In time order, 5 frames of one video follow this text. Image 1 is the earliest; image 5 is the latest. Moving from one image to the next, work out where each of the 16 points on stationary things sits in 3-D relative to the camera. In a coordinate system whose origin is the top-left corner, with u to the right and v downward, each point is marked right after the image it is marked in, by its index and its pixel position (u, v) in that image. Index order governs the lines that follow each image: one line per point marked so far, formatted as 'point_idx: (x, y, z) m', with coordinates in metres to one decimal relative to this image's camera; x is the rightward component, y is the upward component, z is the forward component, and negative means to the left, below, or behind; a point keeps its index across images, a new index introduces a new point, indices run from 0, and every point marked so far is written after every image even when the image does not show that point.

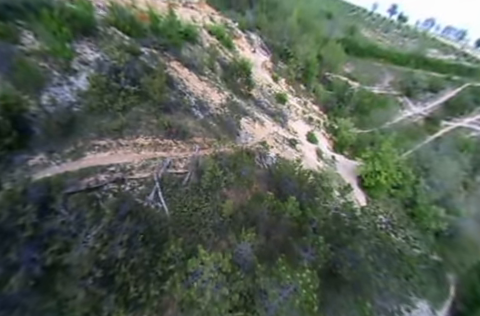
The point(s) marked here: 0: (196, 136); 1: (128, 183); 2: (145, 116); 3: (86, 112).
0: (-2.0, +1.1, +11.6) m
1: (-3.9, -0.9, +8.9) m
2: (-3.8, +1.8, +10.4) m
3: (-5.4, +1.6, +9.0) m
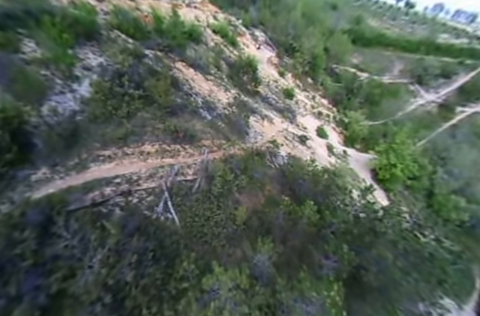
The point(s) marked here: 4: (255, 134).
0: (-1.6, +0.9, +11.1) m
1: (-3.5, -1.2, +8.5) m
2: (-3.5, +1.5, +9.9) m
3: (-5.1, +1.2, +8.6) m
4: (+0.9, +1.5, +14.0) m
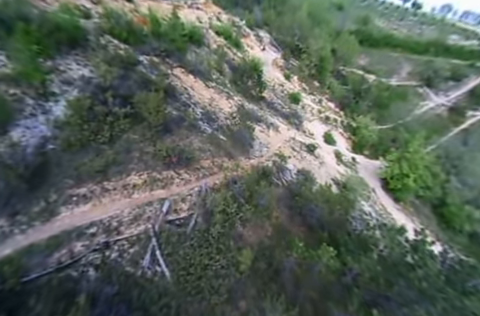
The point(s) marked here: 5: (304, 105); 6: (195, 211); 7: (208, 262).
0: (-1.4, -0.1, +9.6) m
1: (-3.3, -2.2, +7.0) m
2: (-3.3, +0.5, +8.4) m
3: (-5.0, +0.2, +7.2) m
4: (+1.1, +0.5, +12.4) m
5: (+4.8, +3.8, +18.8) m
6: (-1.4, -1.7, +8.2) m
7: (-0.9, -3.0, +7.4) m
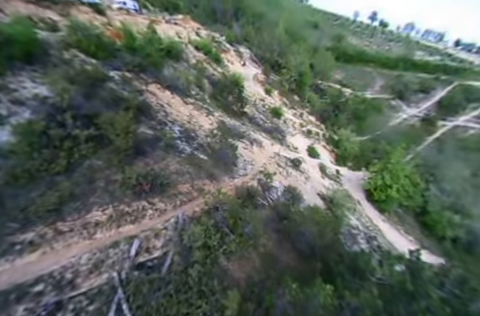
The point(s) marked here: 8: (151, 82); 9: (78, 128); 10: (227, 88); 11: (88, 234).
0: (-2.0, -1.0, +8.5) m
1: (-3.7, -3.0, +5.7) m
2: (-3.9, -0.4, +7.3) m
3: (-5.4, -0.6, +5.9) m
4: (+0.2, -0.5, +11.6) m
5: (+3.4, +2.6, +18.3) m
6: (-1.9, -2.5, +7.1) m
7: (-1.3, -3.7, +6.2) m
8: (-4.1, +3.3, +11.4) m
9: (-4.7, +0.8, +7.4) m
10: (-0.8, +4.0, +15.2) m
11: (-3.9, -1.8, +6.7) m
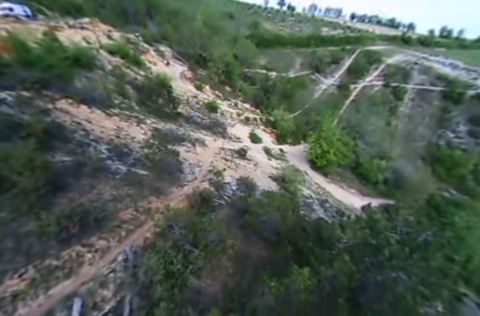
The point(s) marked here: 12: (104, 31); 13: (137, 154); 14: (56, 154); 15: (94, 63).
0: (-3.4, -1.7, +7.2) m
1: (-3.9, -4.0, +4.2) m
2: (-5.0, -1.5, +5.6) m
3: (-6.2, -2.1, +4.0) m
4: (-2.0, -0.6, +10.7) m
5: (-1.1, +3.1, +17.7) m
6: (-2.6, -3.1, +5.9) m
7: (-1.6, -4.1, +5.3) m
8: (-7.0, +1.9, +9.5) m
9: (-6.2, -0.6, +5.5) m
10: (-4.8, +3.5, +13.8) m
11: (-4.6, -2.9, +5.1) m
12: (-10.7, +9.2, +18.7) m
13: (-3.8, -0.1, +9.4) m
14: (-5.3, 0.0, +7.2) m
15: (-7.6, +4.4, +12.2) m
